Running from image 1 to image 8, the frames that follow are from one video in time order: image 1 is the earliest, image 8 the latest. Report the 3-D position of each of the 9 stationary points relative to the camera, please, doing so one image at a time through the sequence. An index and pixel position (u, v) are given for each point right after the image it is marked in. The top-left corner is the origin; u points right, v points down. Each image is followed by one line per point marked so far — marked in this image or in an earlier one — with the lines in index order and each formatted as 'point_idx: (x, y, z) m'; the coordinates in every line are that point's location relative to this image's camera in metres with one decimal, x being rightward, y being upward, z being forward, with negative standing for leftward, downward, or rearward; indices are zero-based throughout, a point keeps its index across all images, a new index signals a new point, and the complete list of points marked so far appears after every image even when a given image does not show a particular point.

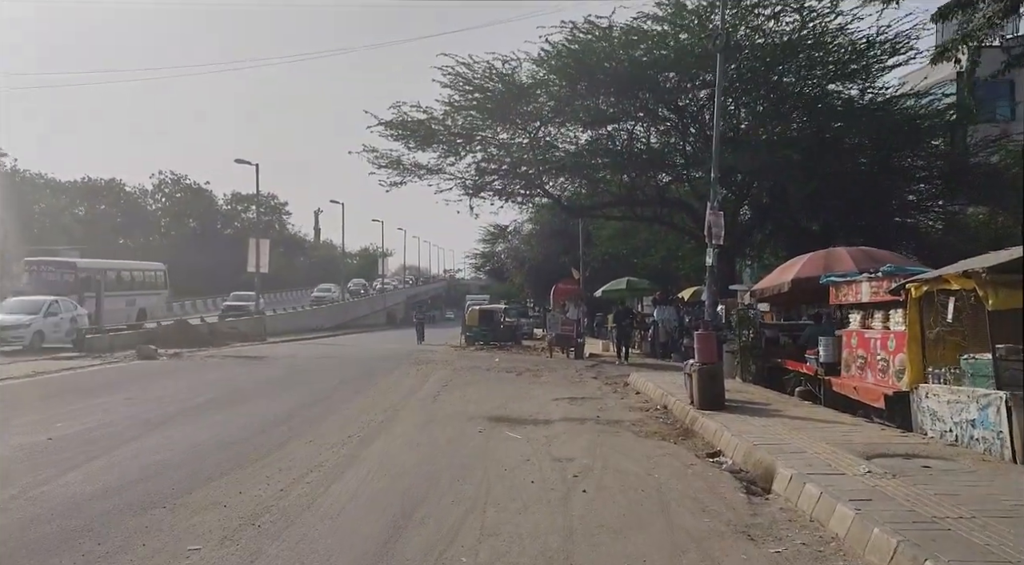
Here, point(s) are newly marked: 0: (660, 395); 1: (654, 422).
0: (+2.5, -1.9, +15.5) m
1: (+2.0, -2.0, +13.1) m
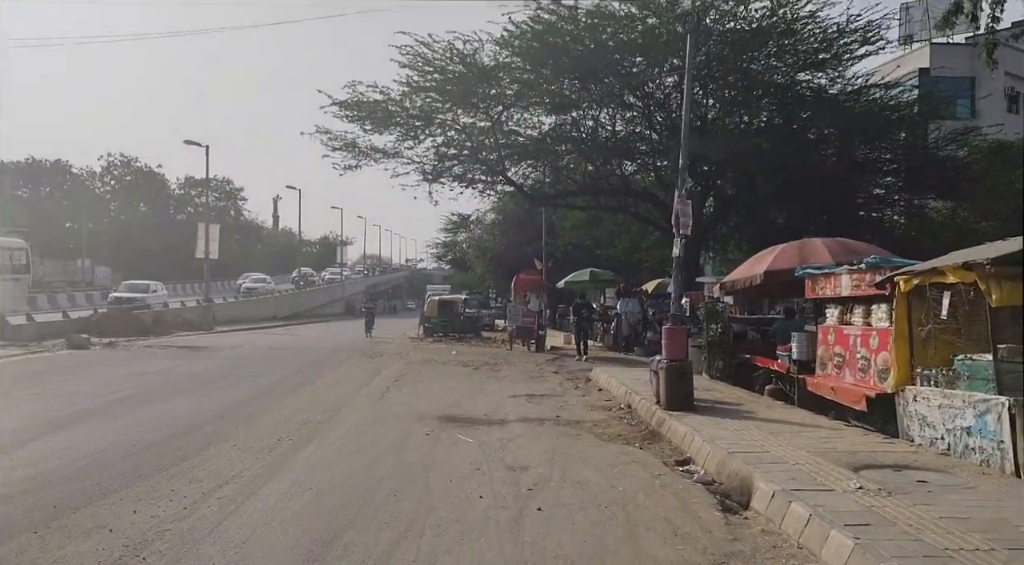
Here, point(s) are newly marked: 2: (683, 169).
0: (+1.7, -1.7, +14.5) m
1: (+1.4, -1.9, +12.1) m
2: (+3.5, +2.4, +19.1) m
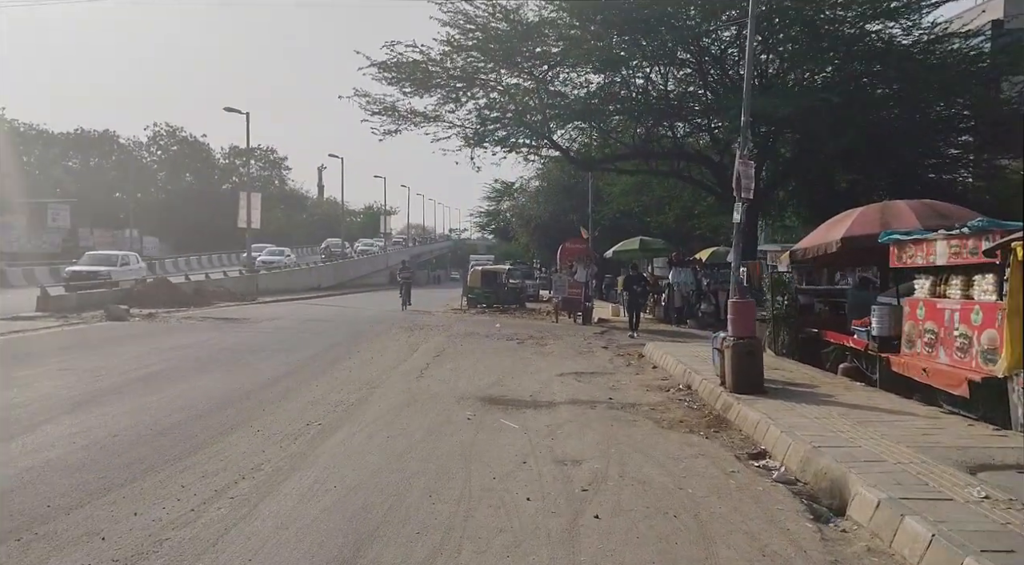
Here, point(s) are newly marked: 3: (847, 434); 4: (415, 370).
0: (+2.4, -1.3, +13.3) m
1: (+2.0, -1.5, +11.0) m
2: (+4.4, +3.0, +17.7) m
3: (+2.9, -1.3, +8.0) m
4: (-1.5, -1.3, +13.9) m
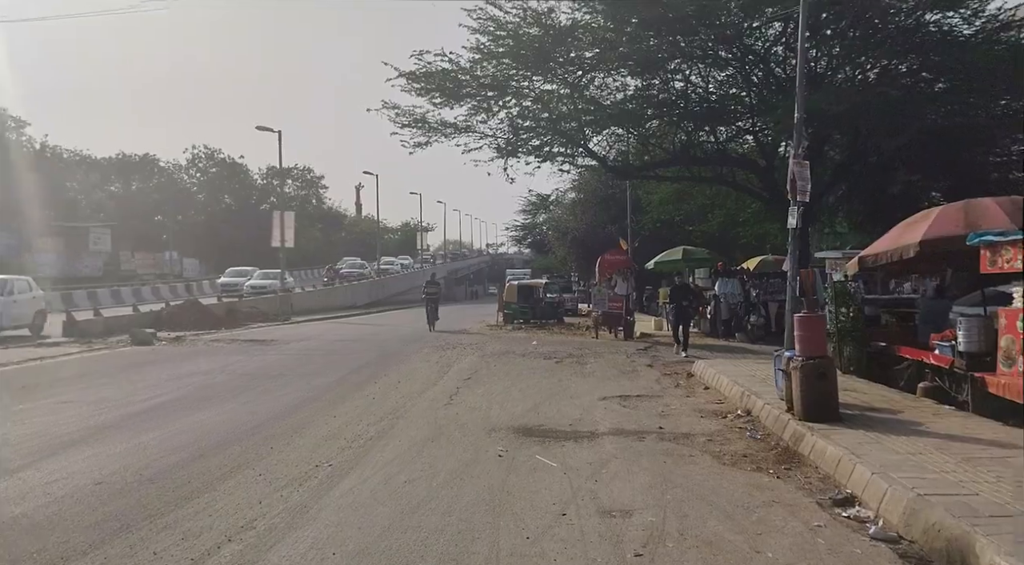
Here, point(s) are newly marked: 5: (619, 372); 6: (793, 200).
0: (+2.9, -1.4, +12.0) m
1: (+2.3, -1.6, +9.6) m
2: (+5.0, +2.8, +16.3) m
3: (+3.1, -1.4, +6.6) m
4: (-0.9, -1.6, +12.7) m
5: (+1.9, -1.6, +16.3) m
6: (+4.7, +1.4, +15.6) m
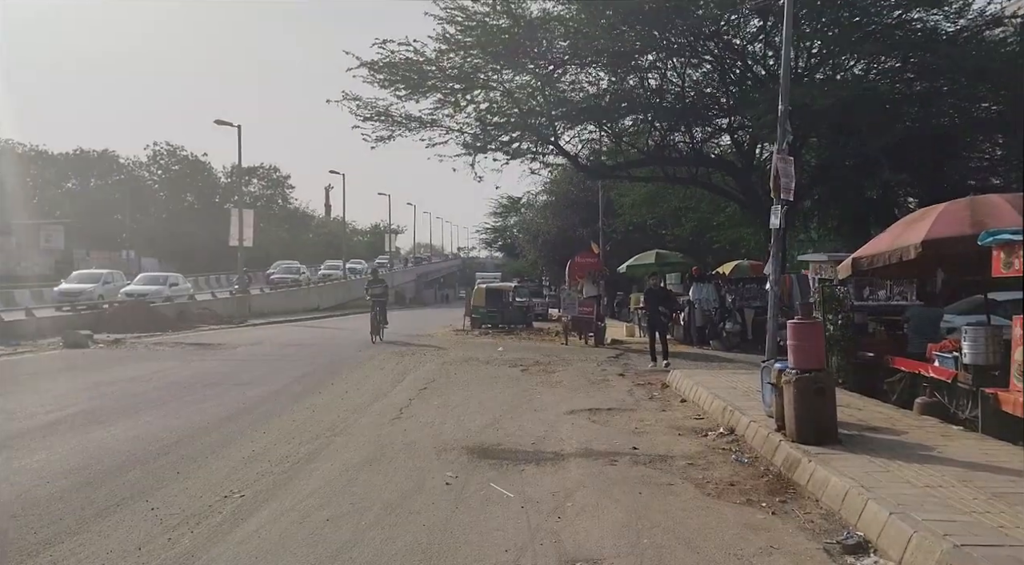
0: (+2.4, -1.5, +10.8) m
1: (+1.9, -1.6, +8.5) m
2: (+4.4, +2.7, +15.3) m
3: (+2.8, -1.4, +5.5) m
4: (-1.5, -1.5, +11.4) m
5: (+1.2, -1.6, +15.2) m
6: (+4.1, +1.3, +14.5) m
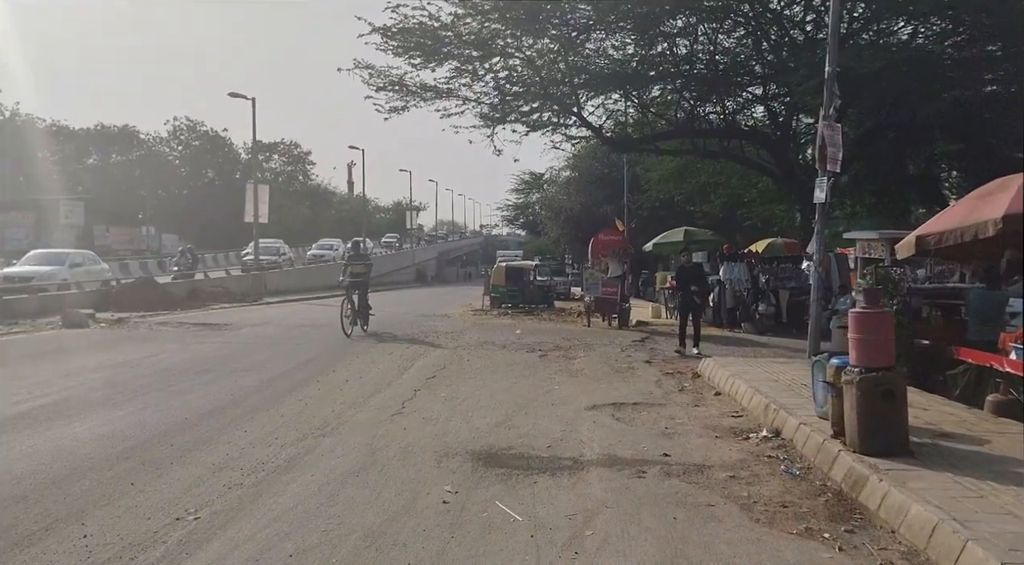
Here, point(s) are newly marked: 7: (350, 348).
0: (+2.6, -1.3, +9.5) m
1: (+2.0, -1.5, +7.2) m
2: (+4.7, +3.0, +13.8) m
3: (+2.8, -1.3, +4.2) m
4: (-1.3, -1.3, +10.3) m
5: (+1.5, -1.3, +13.9) m
6: (+4.4, +1.6, +13.1) m
7: (-2.8, -1.1, +16.1) m
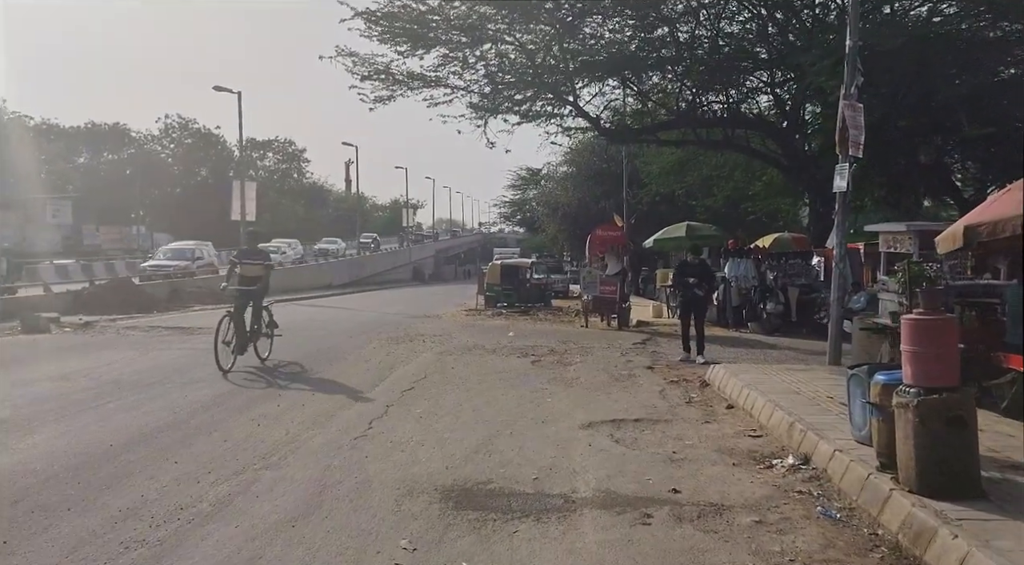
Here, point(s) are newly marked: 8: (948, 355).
0: (+2.4, -1.3, +8.2) m
1: (+1.8, -1.5, +5.9) m
2: (+4.5, +3.0, +12.5) m
3: (+2.7, -1.3, +2.8) m
4: (-1.5, -1.3, +8.9) m
5: (+1.3, -1.3, +12.6) m
6: (+4.2, +1.6, +11.8) m
7: (-3.0, -1.1, +14.8) m
8: (+2.6, -0.4, +5.5) m
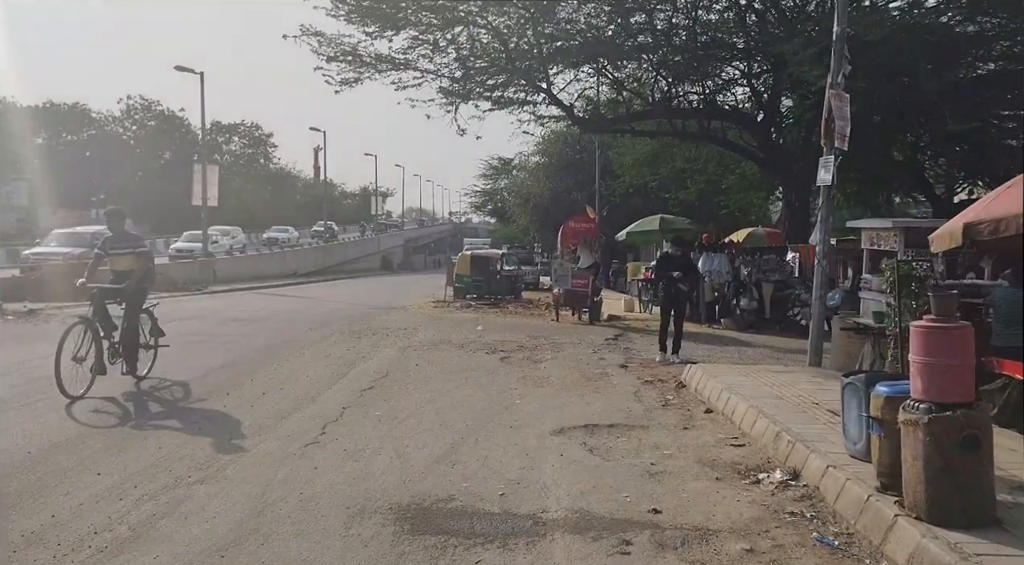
0: (+2.1, -1.3, +7.6) m
1: (+1.6, -1.5, +5.3) m
2: (+4.1, +3.1, +11.9) m
3: (+2.5, -1.4, +2.3) m
4: (-1.8, -1.3, +8.2) m
5: (+0.9, -1.2, +12.0) m
6: (+3.8, +1.6, +11.2) m
7: (-3.5, -1.0, +14.0) m
8: (+2.4, -0.4, +5.0) m
